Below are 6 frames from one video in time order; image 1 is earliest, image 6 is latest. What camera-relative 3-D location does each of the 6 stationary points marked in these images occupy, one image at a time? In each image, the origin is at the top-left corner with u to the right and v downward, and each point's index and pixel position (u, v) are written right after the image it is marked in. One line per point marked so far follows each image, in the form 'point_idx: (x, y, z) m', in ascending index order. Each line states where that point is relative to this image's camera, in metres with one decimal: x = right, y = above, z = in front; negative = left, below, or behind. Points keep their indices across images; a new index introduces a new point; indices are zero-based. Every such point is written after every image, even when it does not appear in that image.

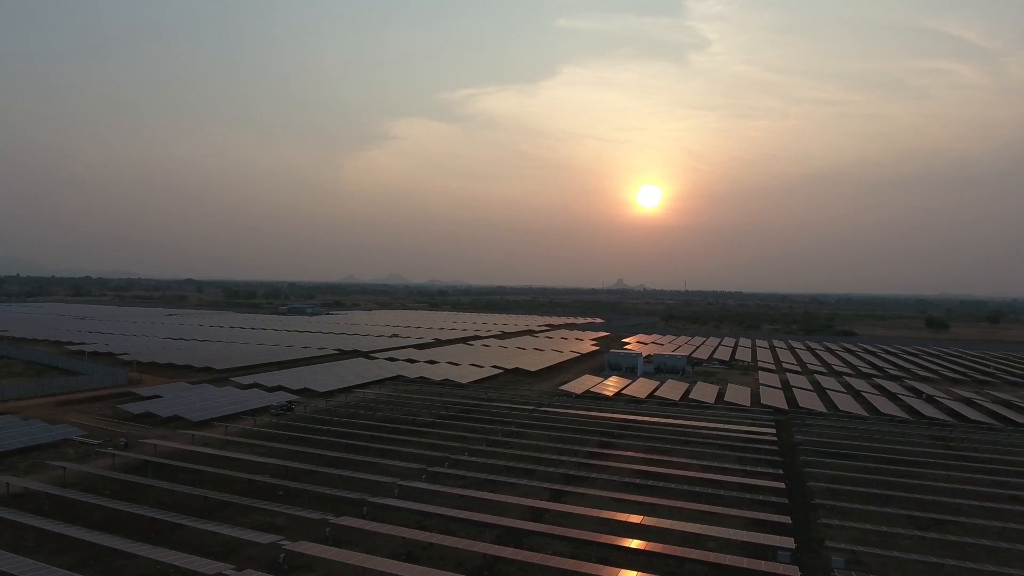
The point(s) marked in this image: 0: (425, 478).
0: (-1.7, -3.8, +11.0) m
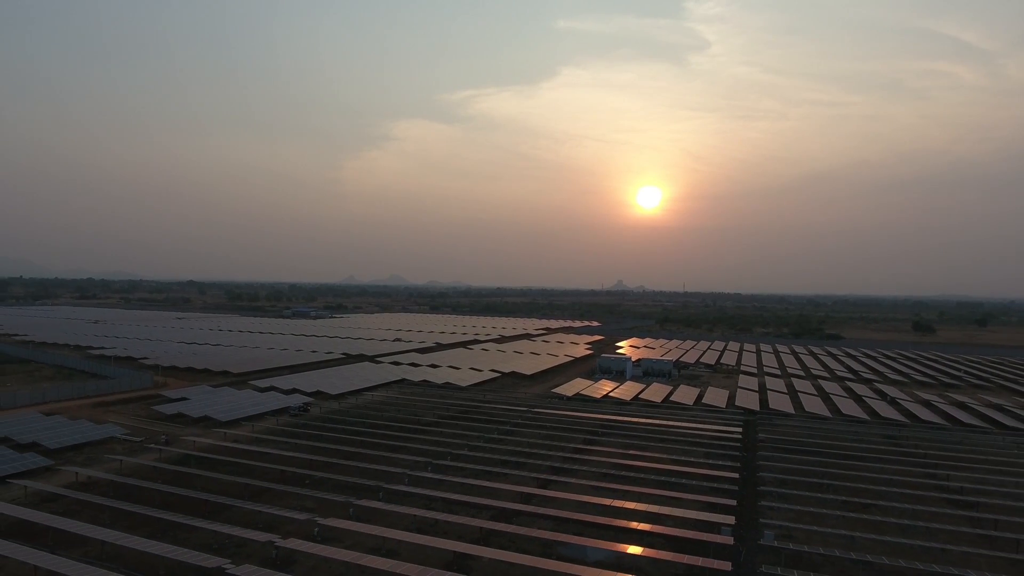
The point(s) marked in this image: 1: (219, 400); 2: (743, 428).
0: (-1.9, -4.2, +12.7) m
1: (-9.7, -3.7, +18.3) m
2: (+7.2, -4.3, +16.9) m
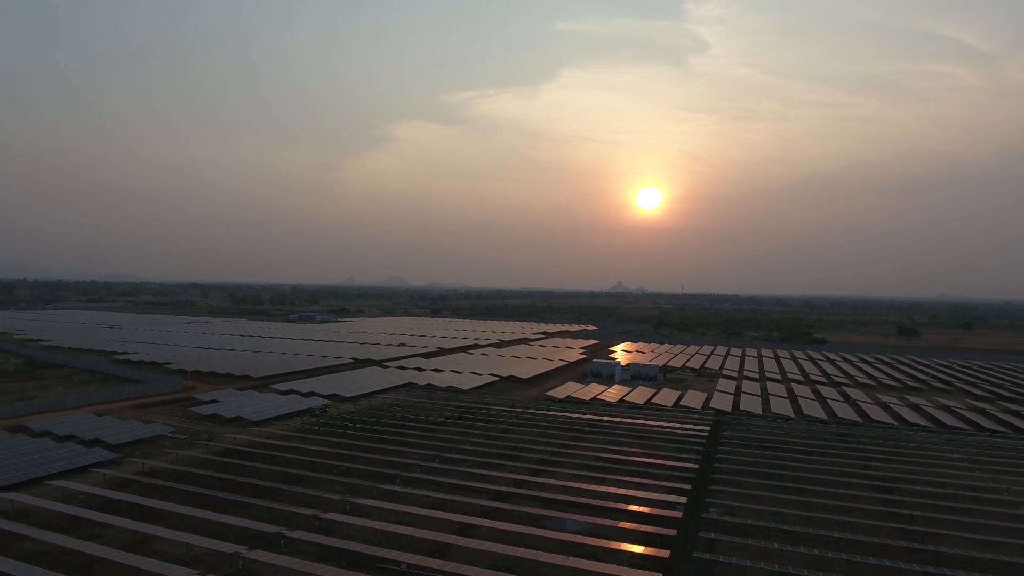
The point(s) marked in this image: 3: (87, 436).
0: (-2.0, -4.7, +14.9) m
1: (-9.8, -4.2, +20.5) m
2: (+7.0, -4.8, +19.1) m
3: (-12.3, -4.3, +15.9) m
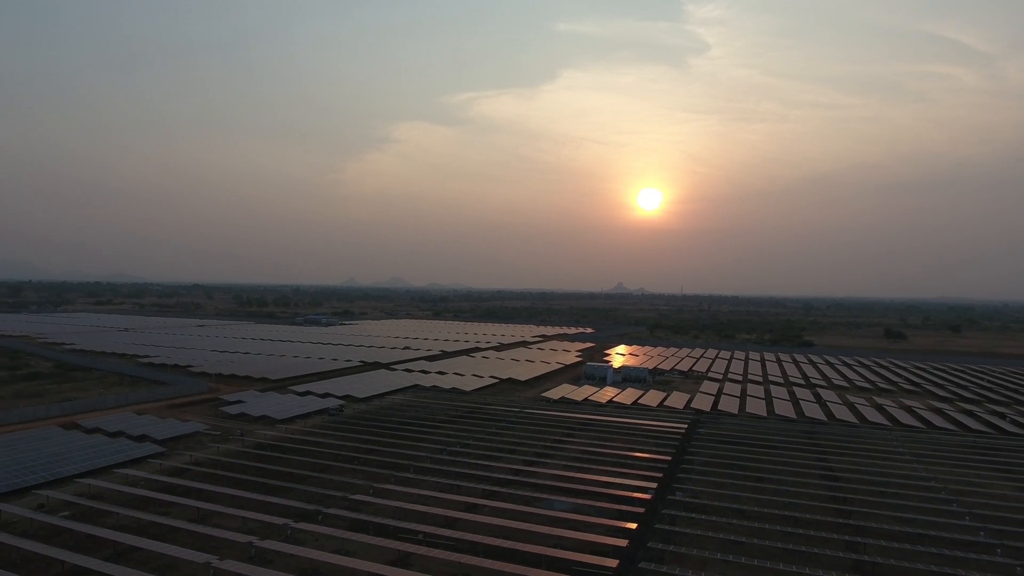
0: (-2.0, -5.1, +17.1) m
1: (-9.9, -4.7, +22.6) m
2: (+7.0, -5.3, +21.2) m
3: (-12.4, -4.7, +18.0) m
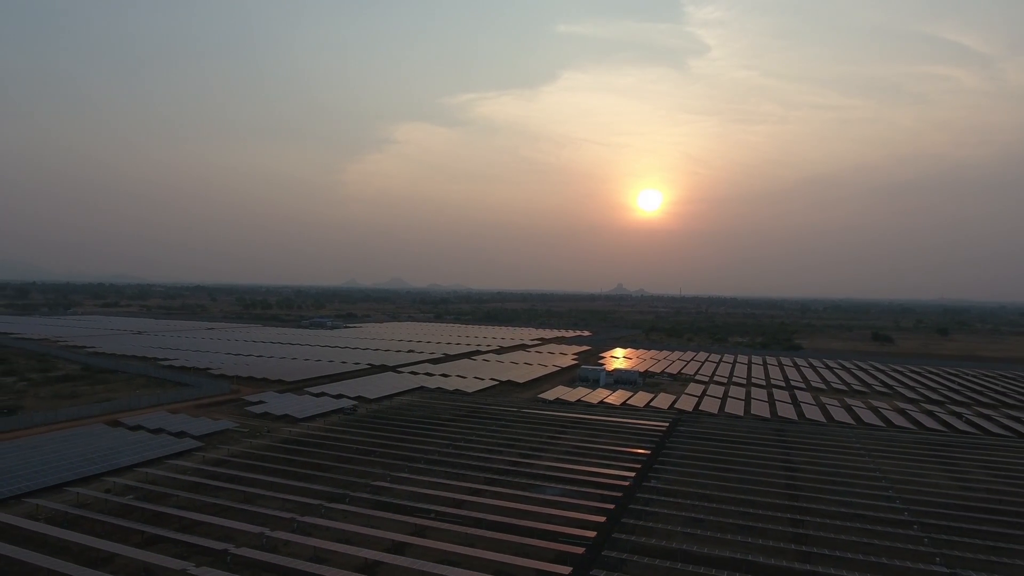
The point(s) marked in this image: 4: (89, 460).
0: (-2.1, -5.6, +19.2) m
1: (-10.0, -5.2, +24.8) m
2: (+6.9, -5.8, +23.4) m
3: (-12.4, -5.2, +20.2) m
4: (-12.6, -5.1, +16.3) m
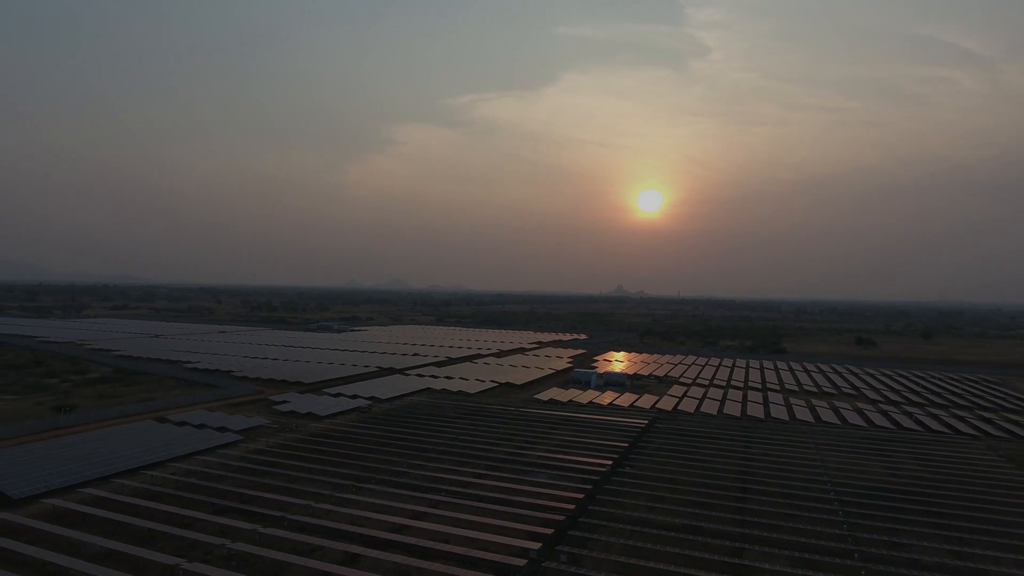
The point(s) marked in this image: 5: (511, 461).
0: (-2.2, -6.2, +22.2) m
1: (-10.1, -5.8, +27.8) m
2: (+6.8, -6.4, +26.4) m
3: (-12.5, -5.8, +23.2) m
4: (-12.7, -5.7, +19.3) m
5: (-0.1, -6.3, +19.7) m
